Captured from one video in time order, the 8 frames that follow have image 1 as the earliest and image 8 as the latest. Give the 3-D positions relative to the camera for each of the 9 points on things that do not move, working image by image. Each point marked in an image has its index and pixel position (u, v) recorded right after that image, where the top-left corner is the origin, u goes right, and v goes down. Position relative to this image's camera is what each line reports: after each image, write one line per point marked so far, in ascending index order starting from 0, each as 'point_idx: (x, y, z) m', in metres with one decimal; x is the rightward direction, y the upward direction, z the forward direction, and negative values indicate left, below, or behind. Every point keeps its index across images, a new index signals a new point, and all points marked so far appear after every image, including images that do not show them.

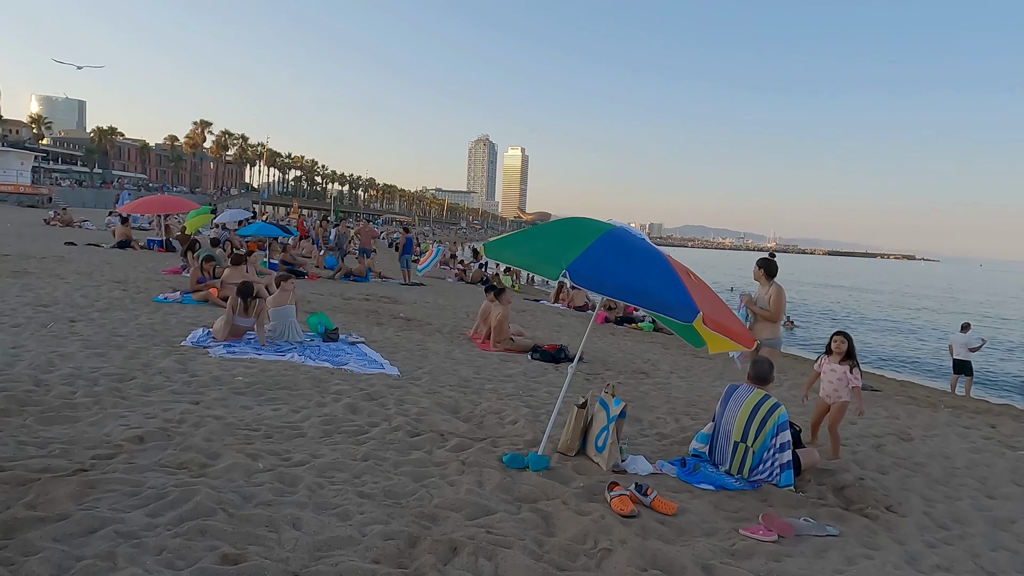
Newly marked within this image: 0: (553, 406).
0: (+0.4, -1.1, +6.3) m
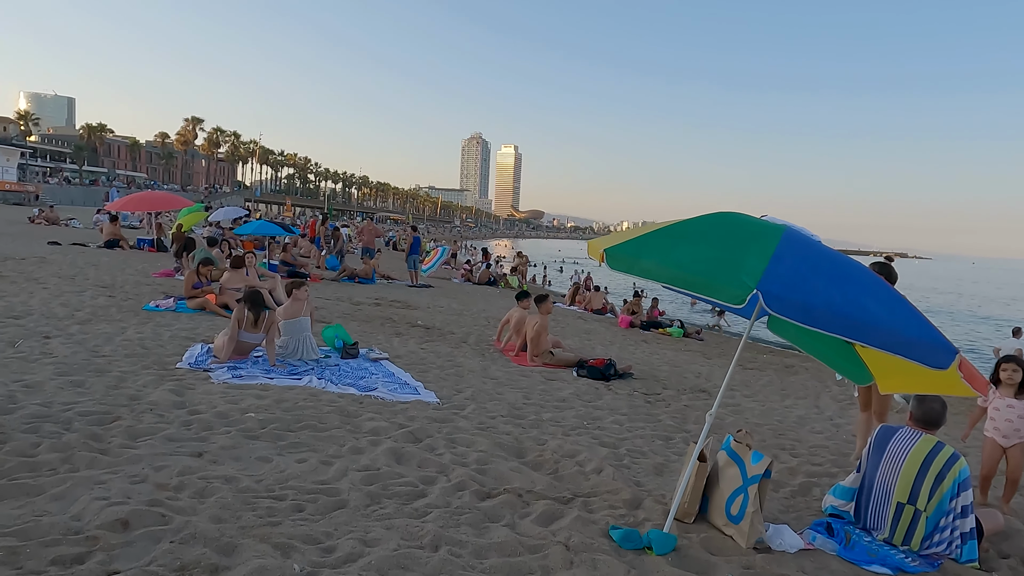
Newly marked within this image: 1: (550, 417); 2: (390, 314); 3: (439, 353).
0: (+0.9, -1.2, +5.2) m
1: (+0.3, -1.1, +5.8) m
2: (-2.2, -0.5, +11.6) m
3: (-0.9, -0.8, +8.3) m
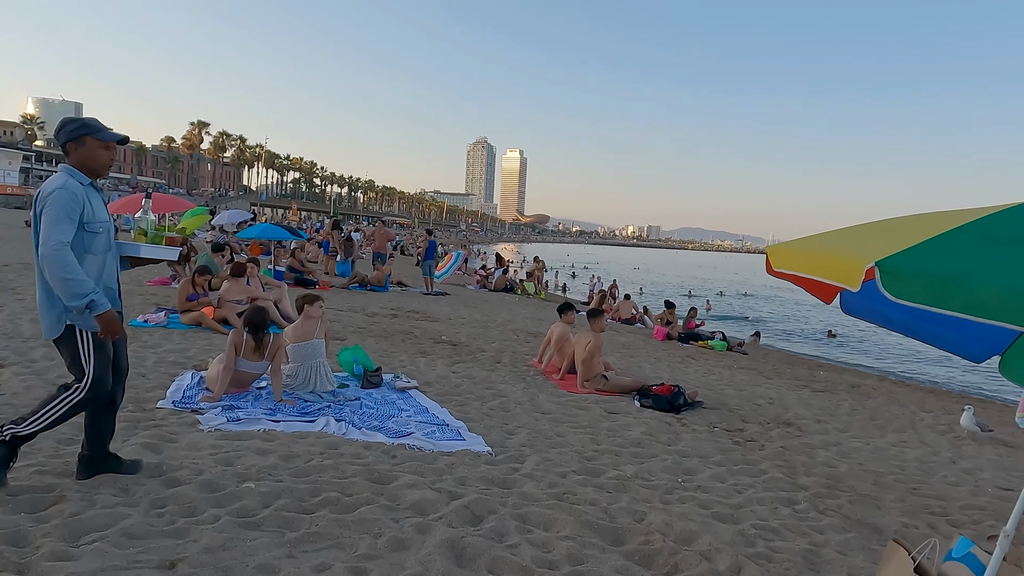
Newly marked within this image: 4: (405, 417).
0: (+1.4, -1.4, +3.9) m
1: (+0.8, -1.3, +4.5) m
2: (-1.6, -0.6, +10.4) m
3: (-0.4, -1.0, +7.1) m
4: (-0.8, -1.0, +5.1) m
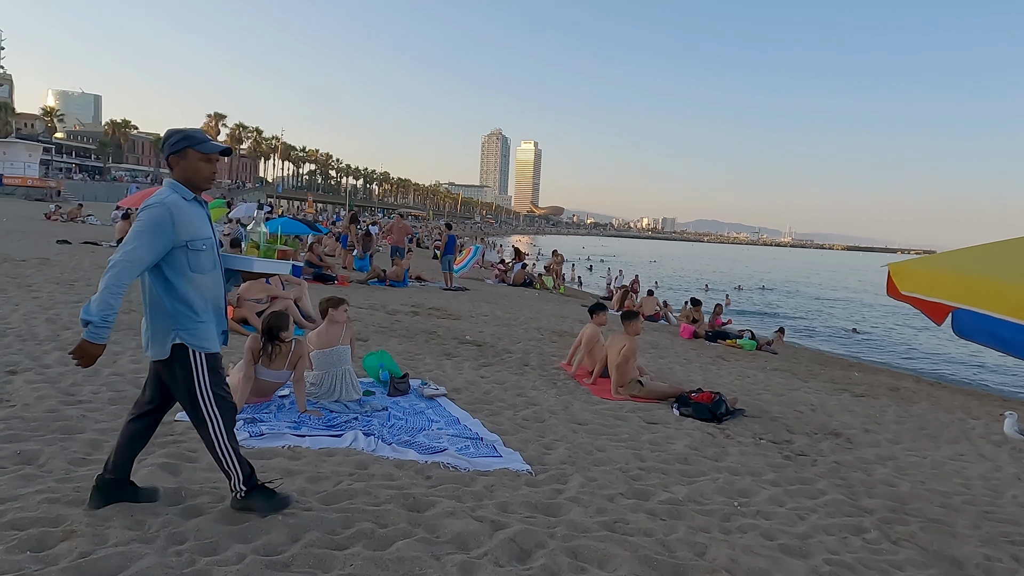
0: (+1.7, -1.4, +3.5) m
1: (+1.1, -1.3, +4.2) m
2: (-1.2, -0.6, +10.1) m
3: (-0.1, -1.0, +6.8) m
4: (-0.6, -1.0, +4.8) m
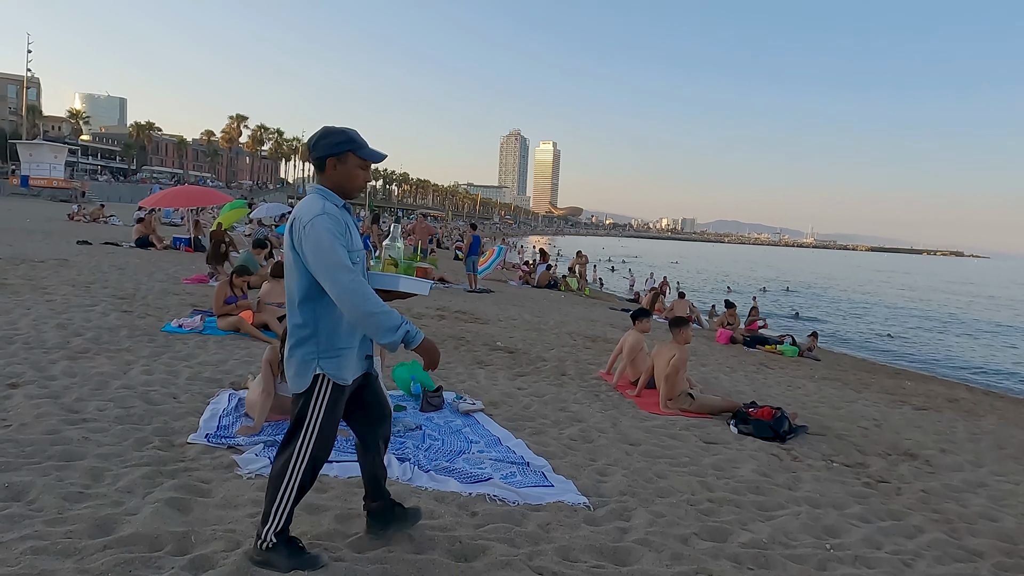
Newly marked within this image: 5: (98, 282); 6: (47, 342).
0: (+2.0, -1.4, +3.0) m
1: (+1.4, -1.3, +3.6) m
2: (-0.8, -0.6, +9.6) m
3: (+0.3, -1.0, +6.2) m
4: (-0.2, -1.1, +4.3) m
5: (-6.3, +0.1, +9.9) m
6: (-4.1, -0.5, +5.8) m
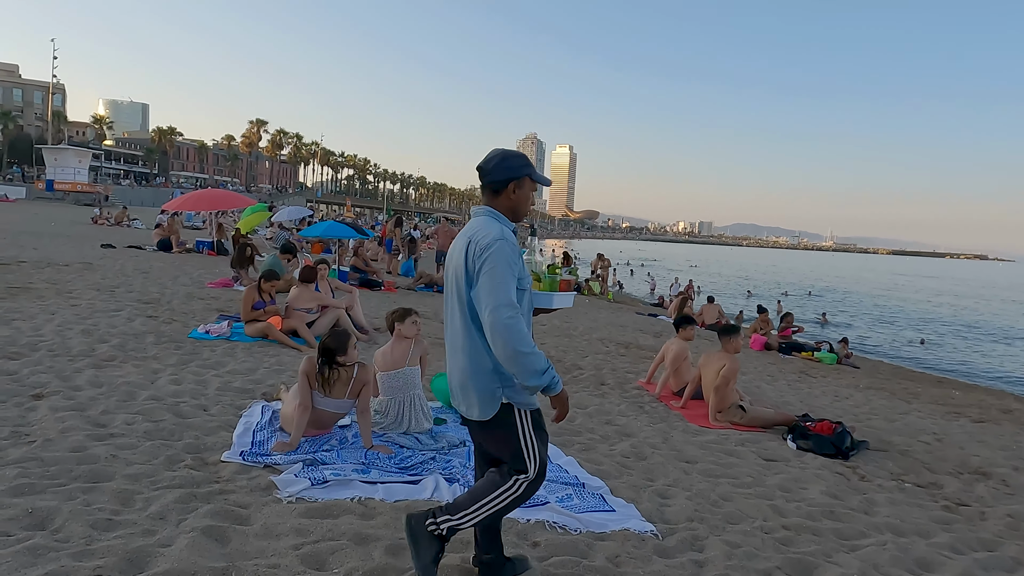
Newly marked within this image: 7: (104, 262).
0: (+2.3, -1.5, +2.6) m
1: (+1.7, -1.4, +3.3) m
2: (-0.3, -0.7, +9.3) m
3: (+0.7, -1.1, +5.9) m
4: (+0.1, -1.1, +4.0) m
5: (-5.8, 0.0, +9.8) m
6: (-3.7, -0.5, +5.6) m
7: (-7.7, +0.5, +12.5) m
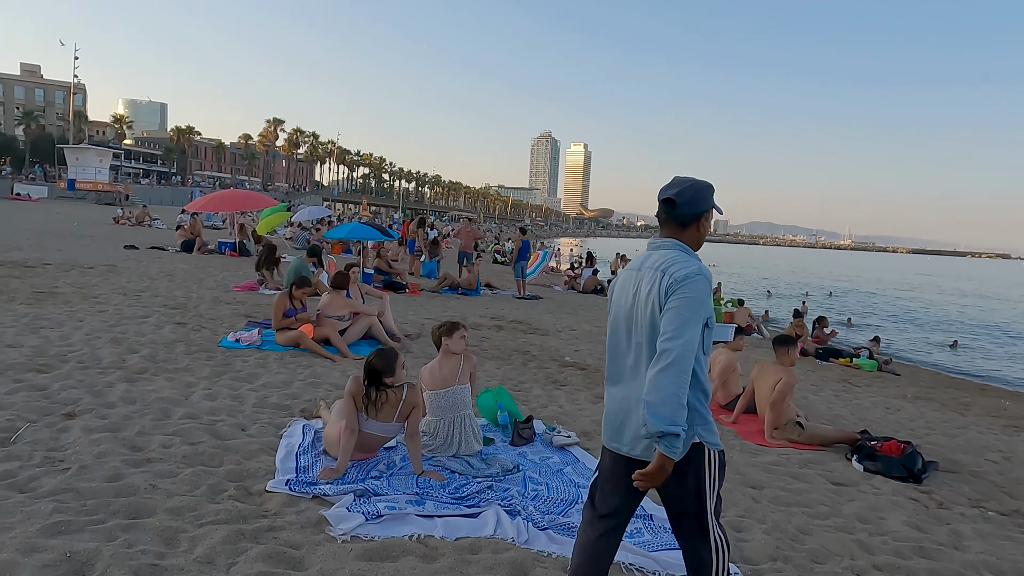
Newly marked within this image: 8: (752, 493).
0: (+2.6, -1.6, +2.3) m
1: (+2.0, -1.5, +2.9) m
2: (+0.2, -0.8, +9.0) m
3: (+1.1, -1.1, +5.6) m
4: (+0.4, -1.2, +3.7) m
5: (-5.3, 0.0, +9.6) m
6: (-3.4, -0.6, +5.4) m
7: (-7.2, +0.4, +12.4) m
8: (+1.5, -1.3, +4.2) m
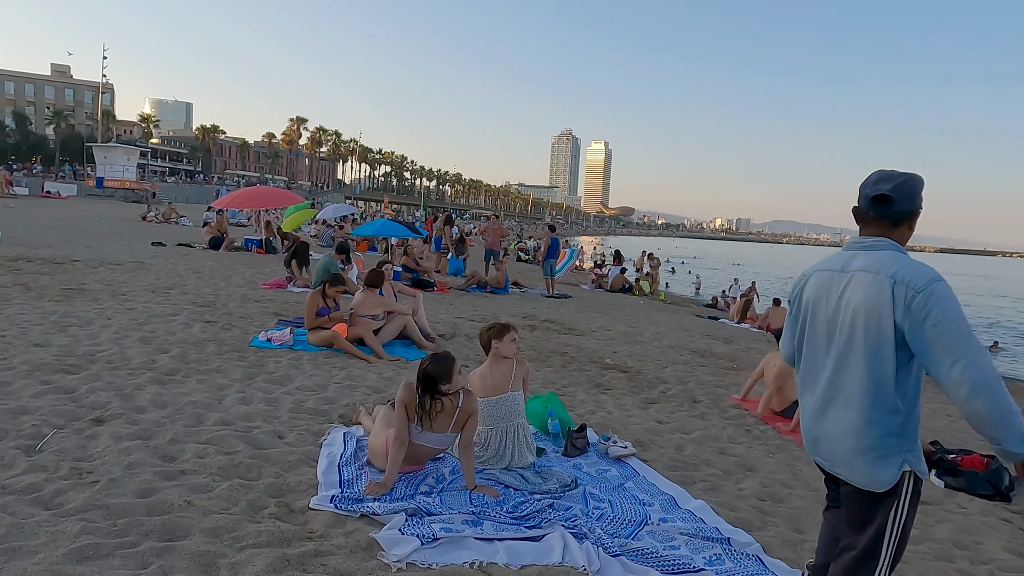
0: (+2.8, -1.6, +1.9) m
1: (+2.3, -1.5, +2.6) m
2: (+0.6, -0.8, +8.7) m
3: (+1.4, -1.1, +5.3) m
4: (+0.8, -1.2, +3.4) m
5: (-4.8, 0.0, +9.5) m
6: (-3.0, -0.6, +5.2) m
7: (-6.6, +0.5, +12.2) m
8: (+1.9, -1.3, +3.9) m
